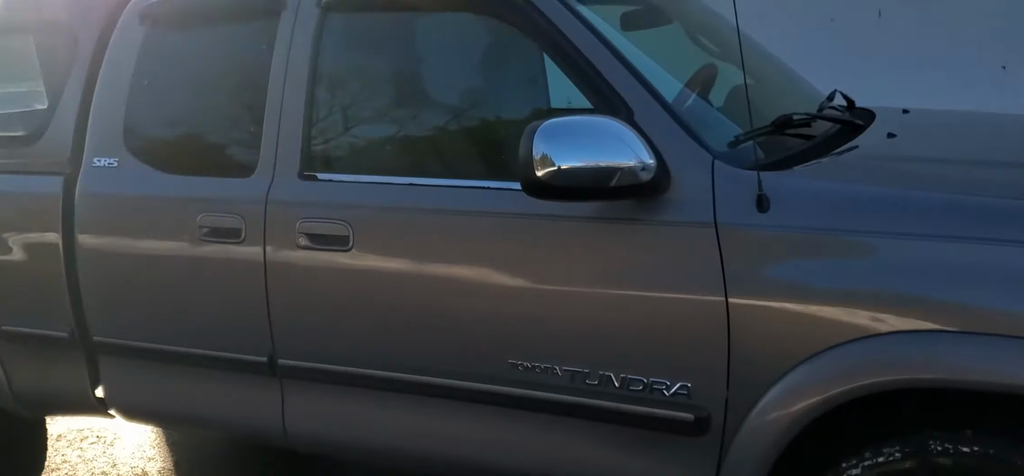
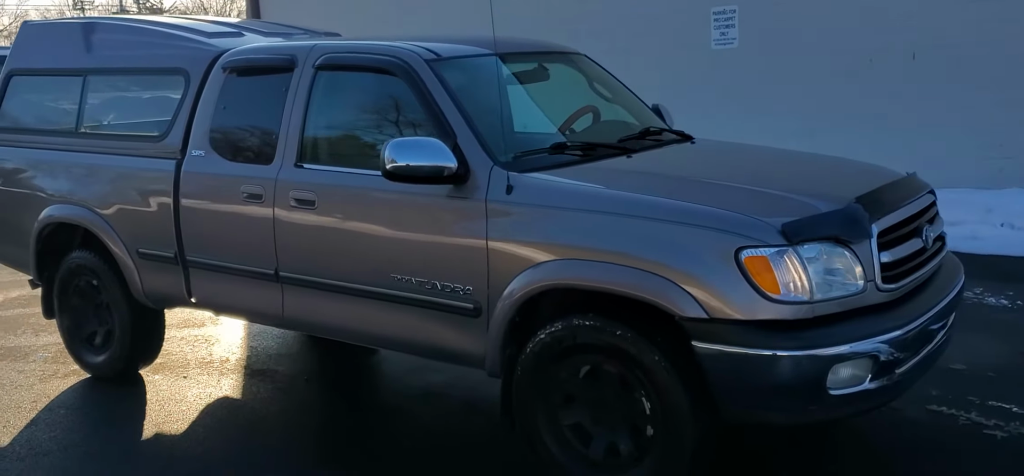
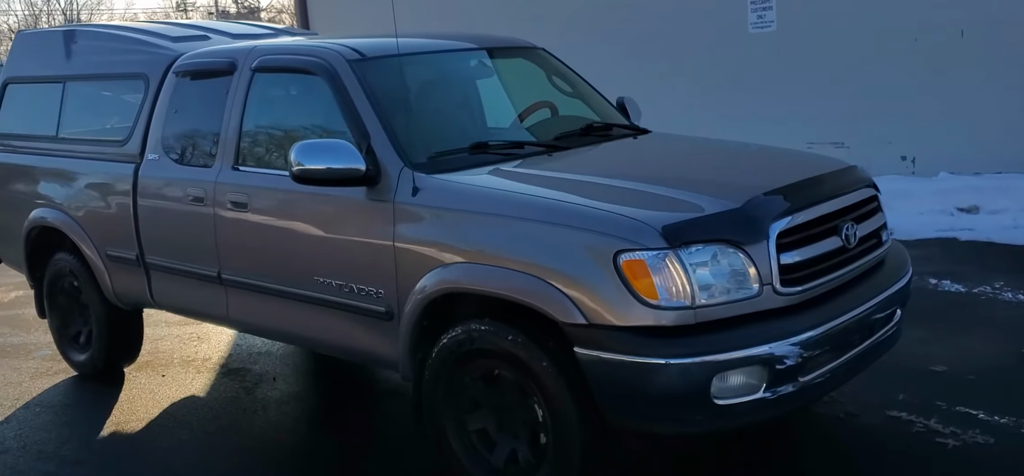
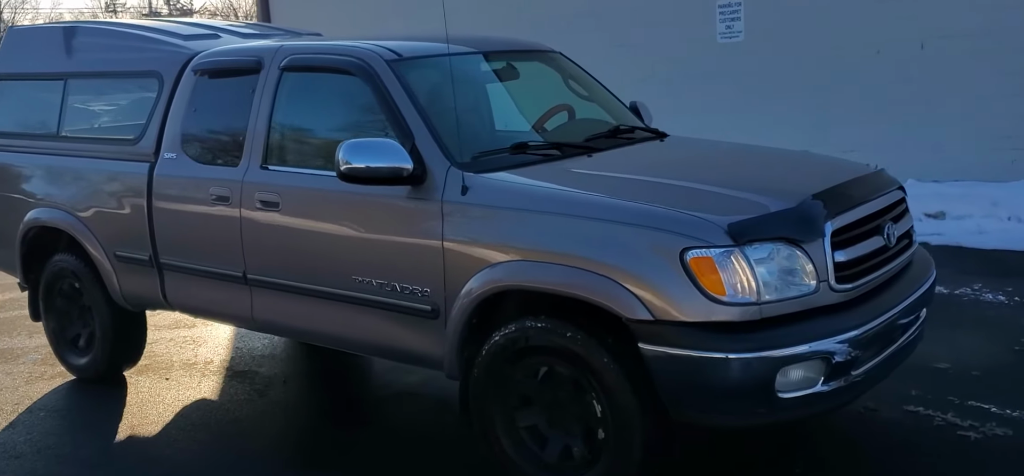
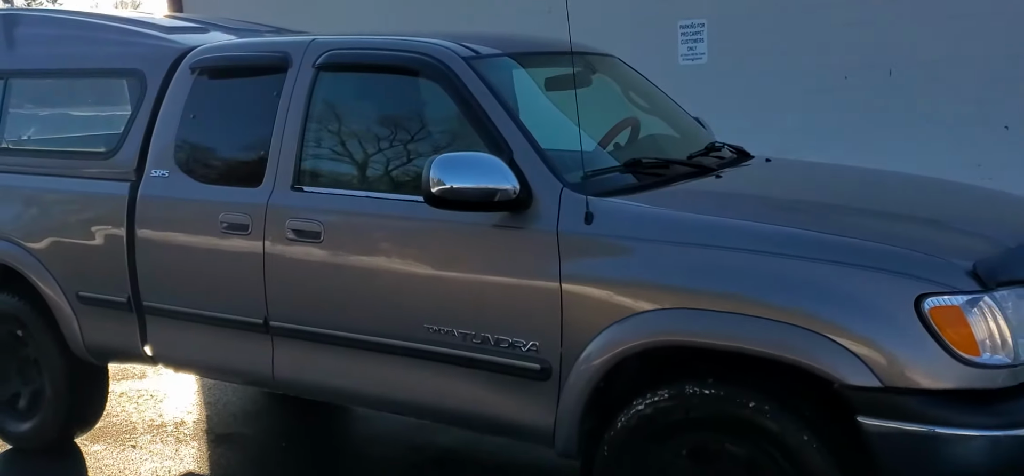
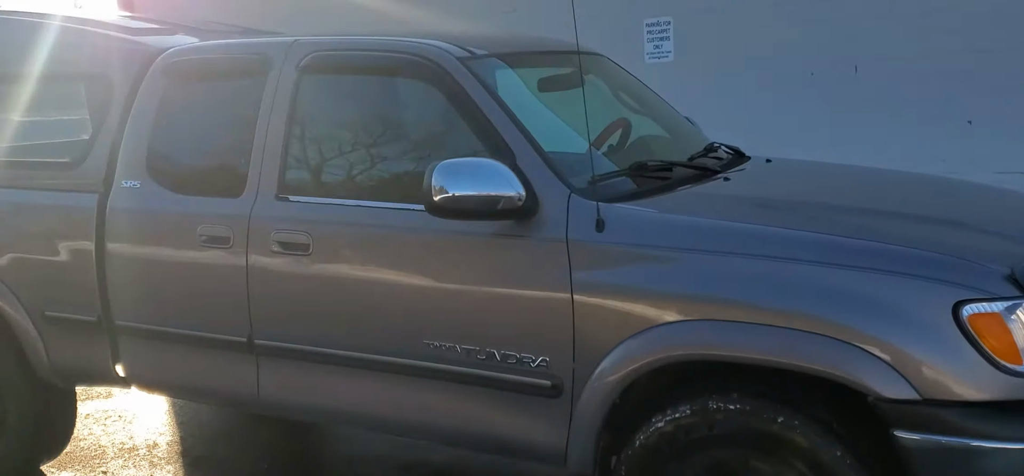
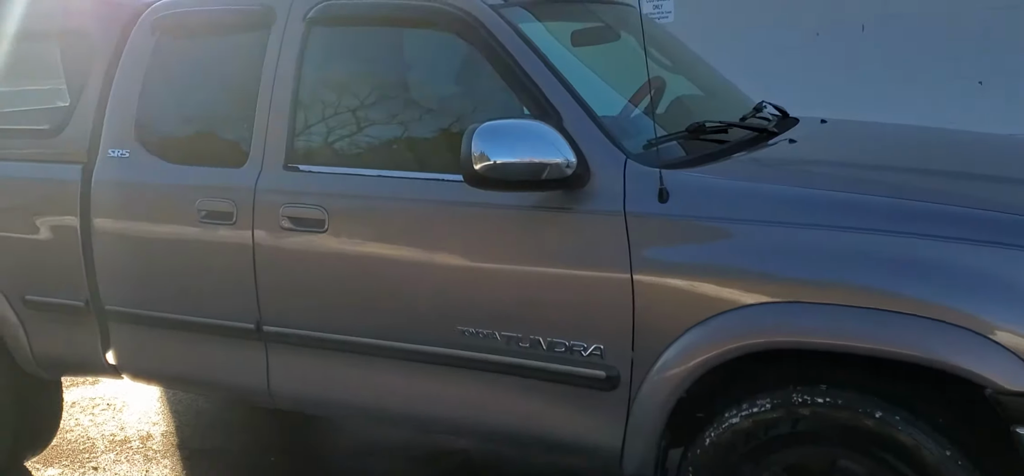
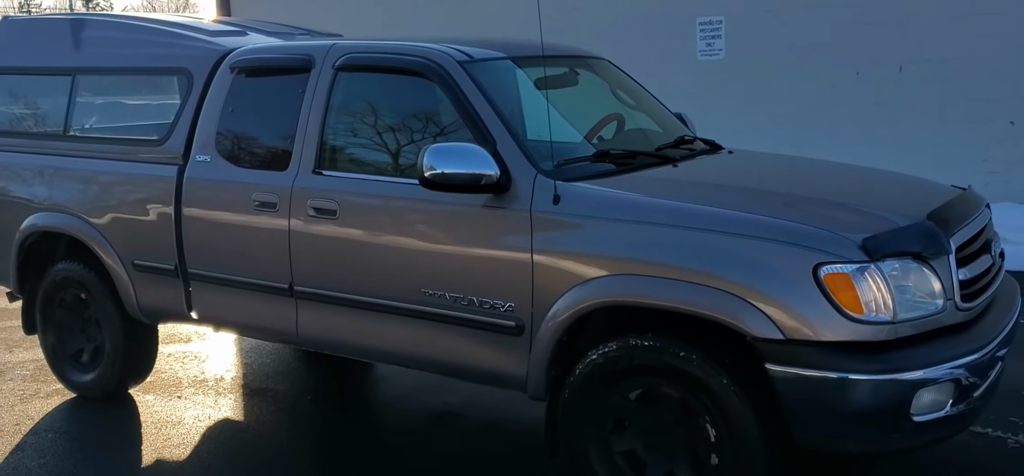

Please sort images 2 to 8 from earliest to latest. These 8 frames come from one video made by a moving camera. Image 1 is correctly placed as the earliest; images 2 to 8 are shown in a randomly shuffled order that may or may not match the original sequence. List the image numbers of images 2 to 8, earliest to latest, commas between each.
7, 6, 5, 8, 2, 4, 3
